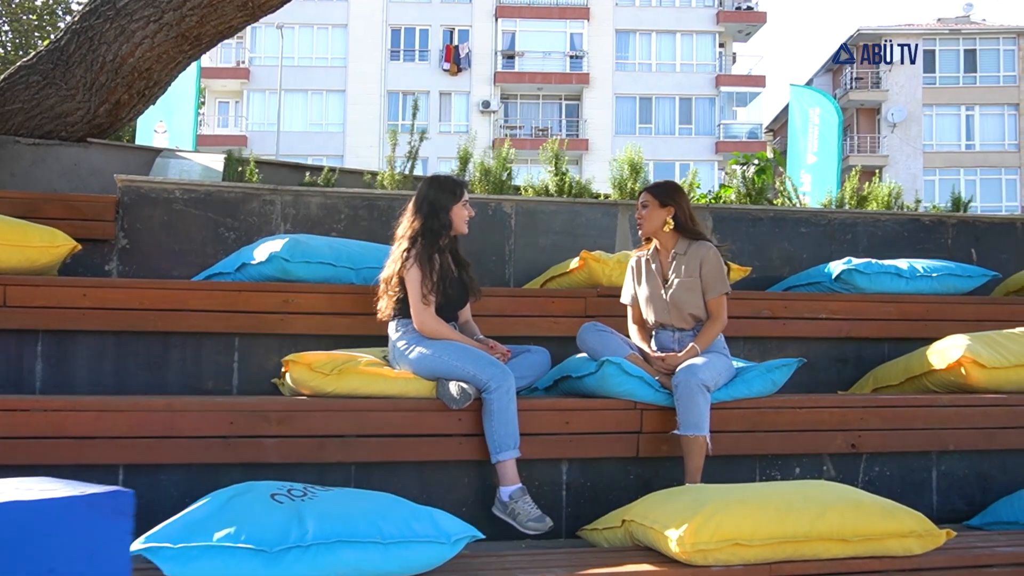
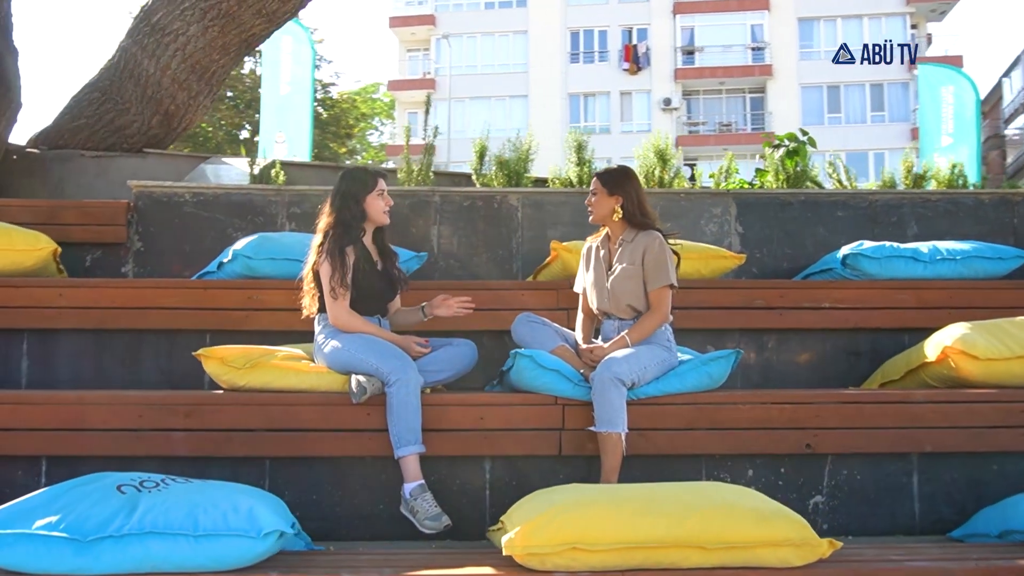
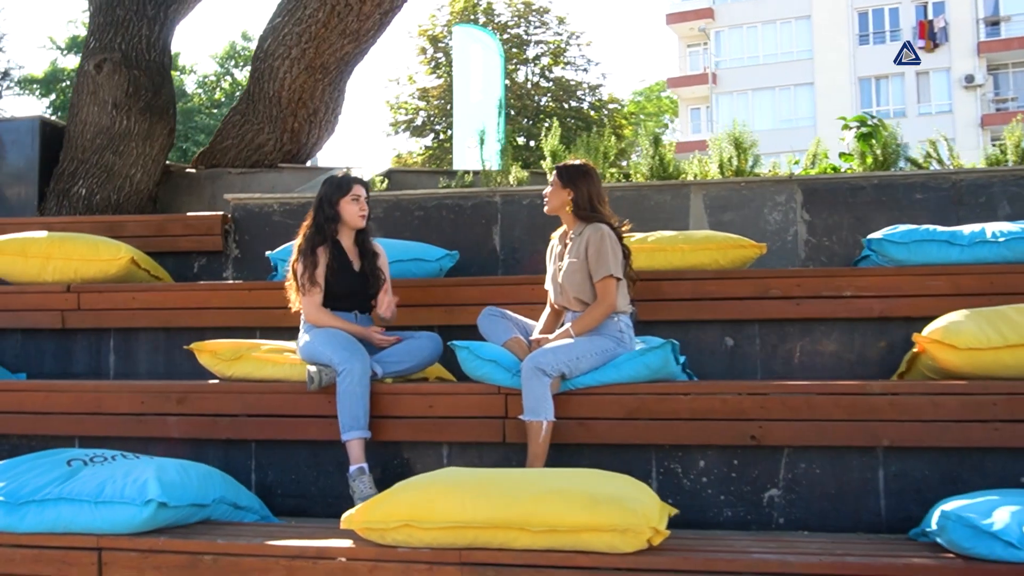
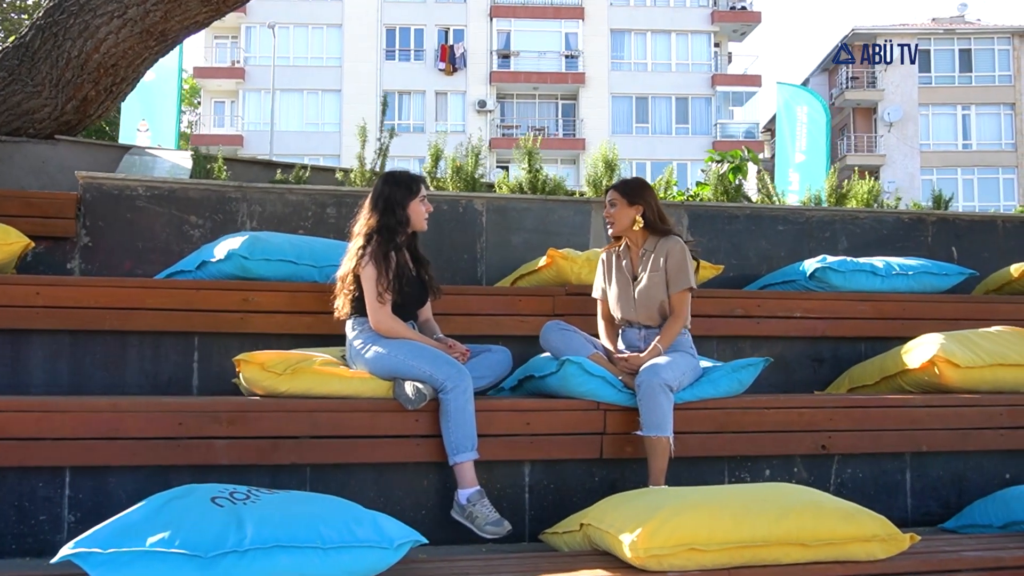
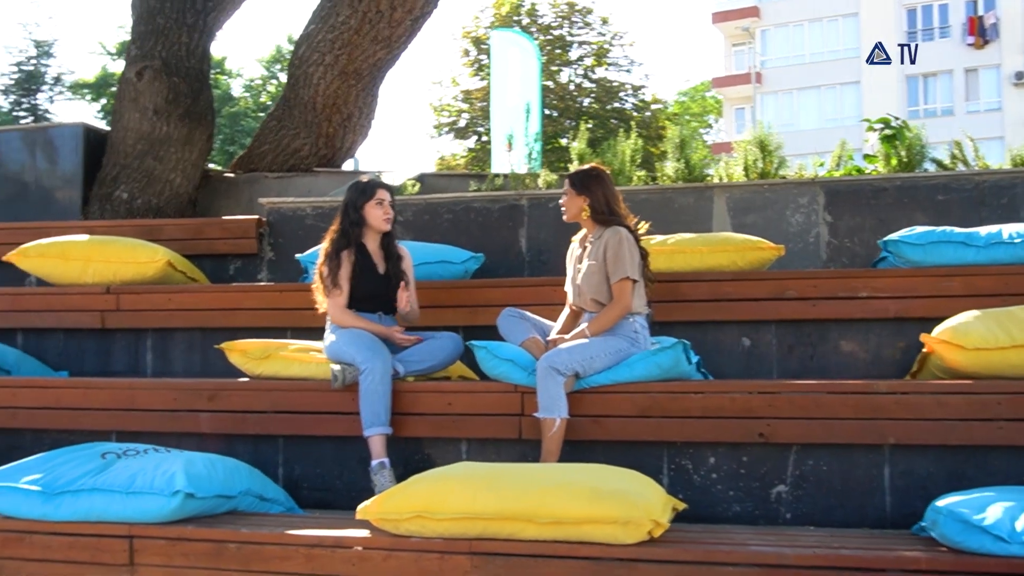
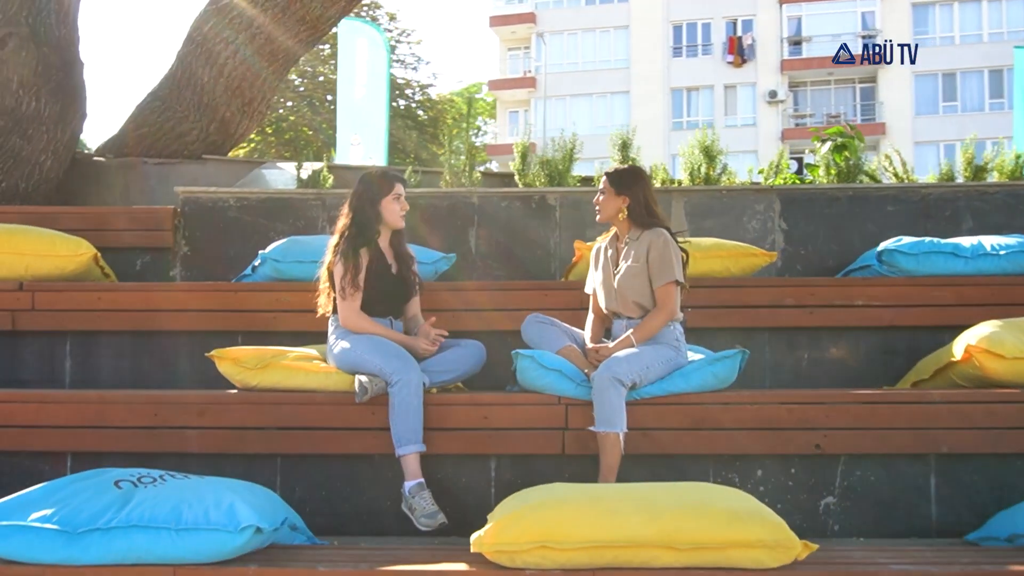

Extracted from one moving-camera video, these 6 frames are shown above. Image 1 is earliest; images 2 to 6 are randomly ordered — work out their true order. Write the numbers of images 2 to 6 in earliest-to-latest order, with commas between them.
4, 2, 6, 3, 5
